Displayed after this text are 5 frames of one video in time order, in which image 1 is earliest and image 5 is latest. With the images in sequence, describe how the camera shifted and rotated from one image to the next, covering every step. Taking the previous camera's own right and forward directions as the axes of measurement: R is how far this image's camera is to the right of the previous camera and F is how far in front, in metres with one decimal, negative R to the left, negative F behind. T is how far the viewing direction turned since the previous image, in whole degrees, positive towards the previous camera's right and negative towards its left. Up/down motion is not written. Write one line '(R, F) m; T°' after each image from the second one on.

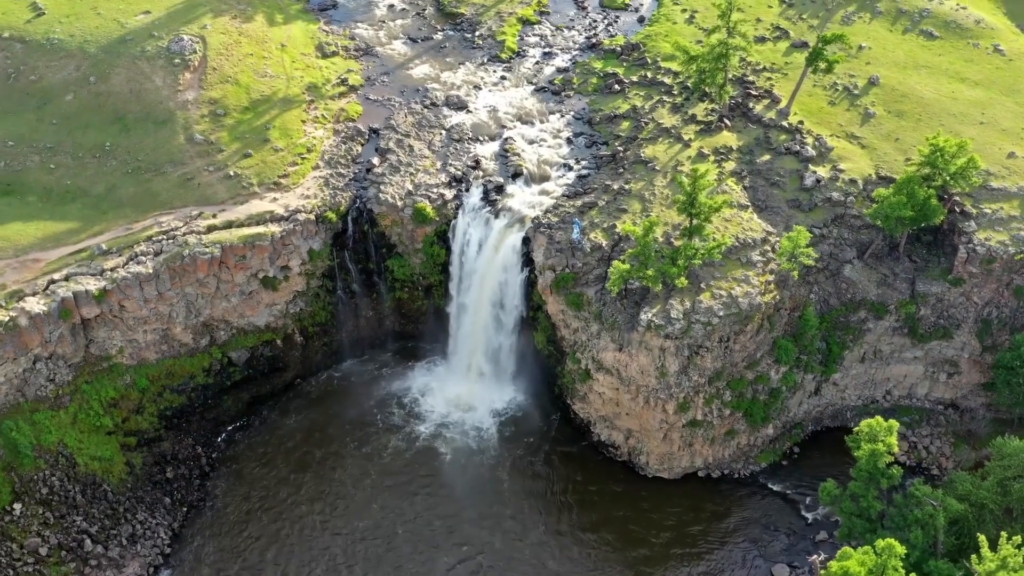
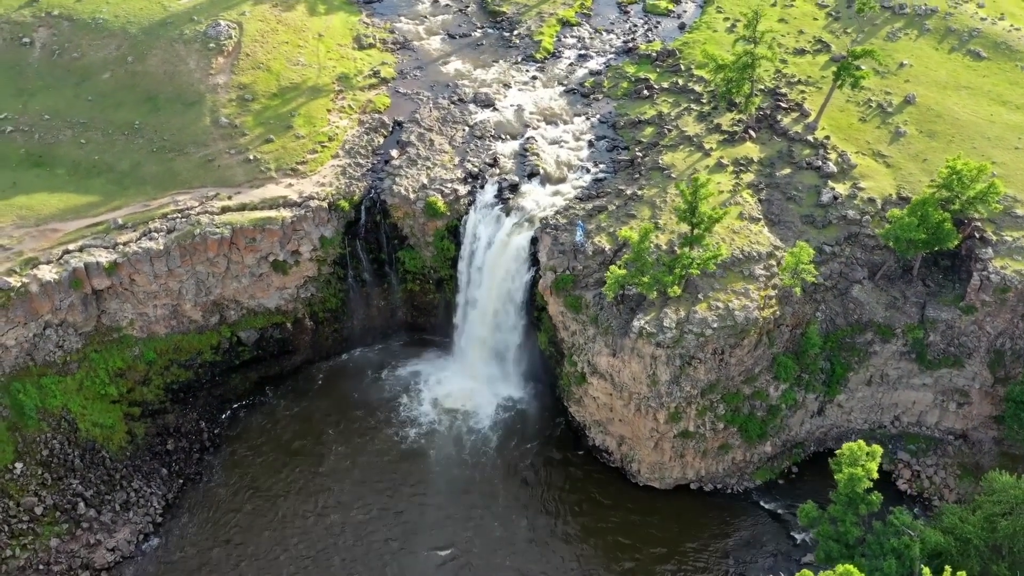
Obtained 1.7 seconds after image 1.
(+2.0, +0.2) m; -3°
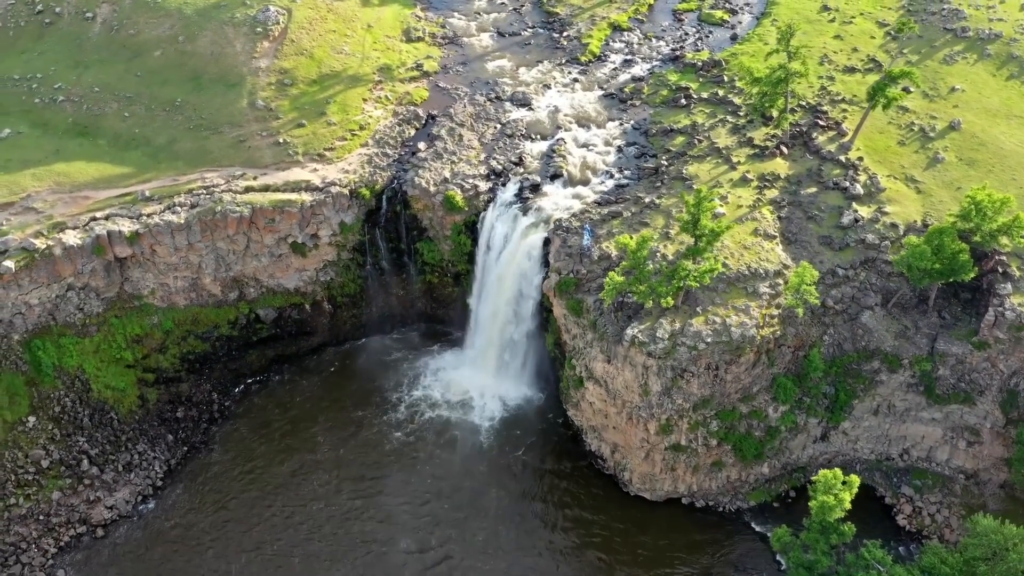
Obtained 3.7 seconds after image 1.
(+2.3, 0.0) m; -4°
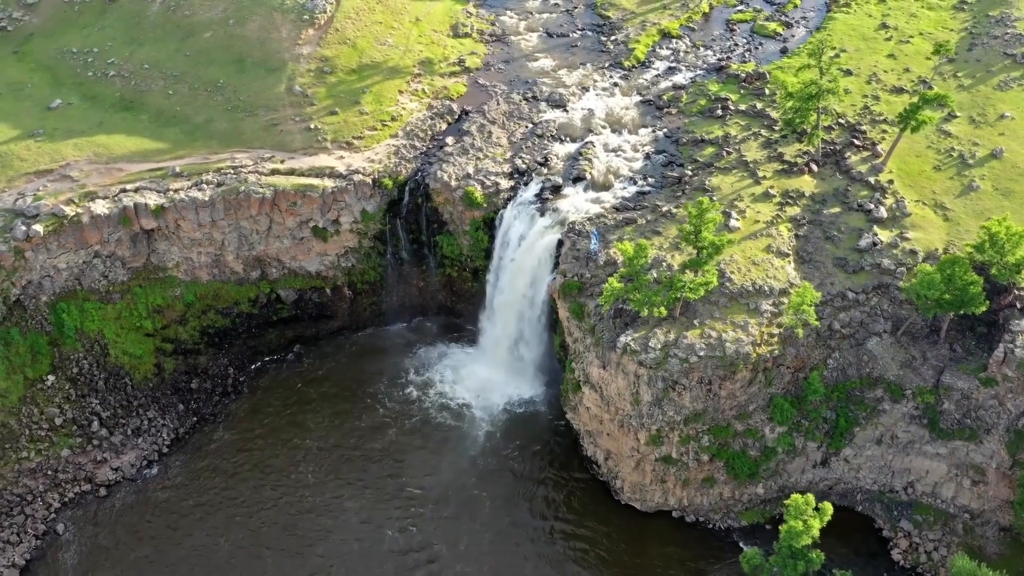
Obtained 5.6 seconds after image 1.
(+2.1, -0.2) m; -3°
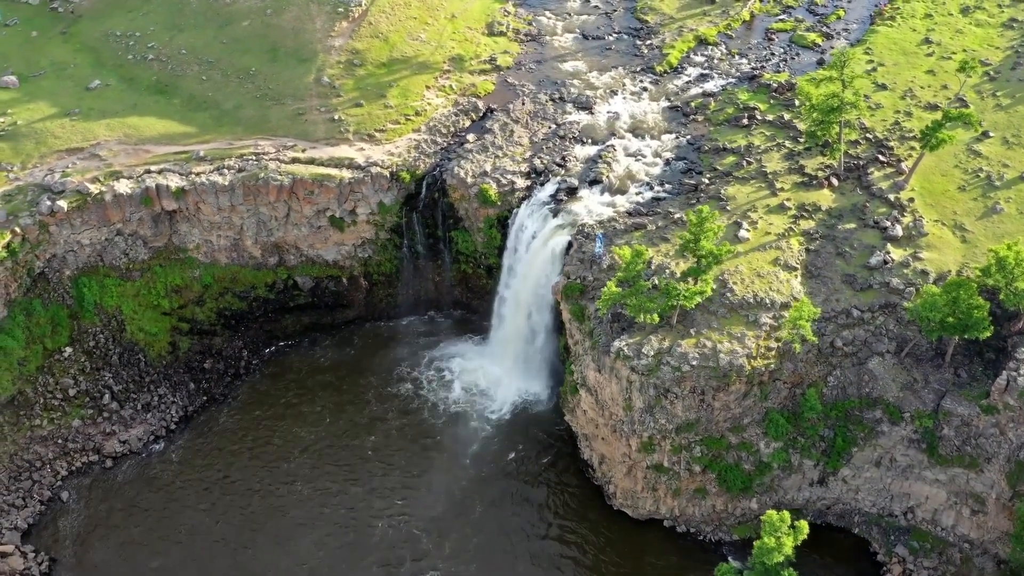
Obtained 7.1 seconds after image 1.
(+1.6, -0.3) m; -3°
